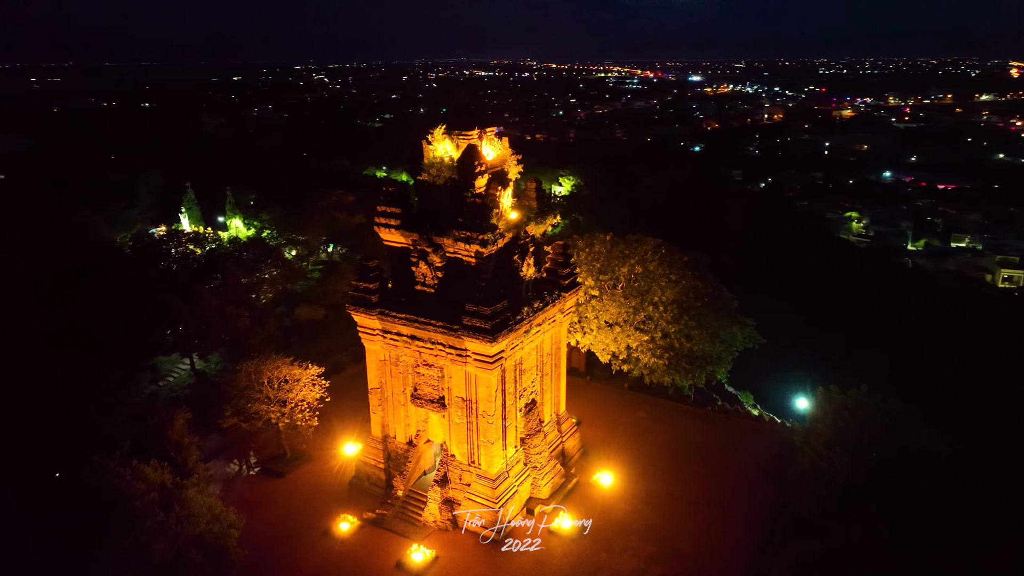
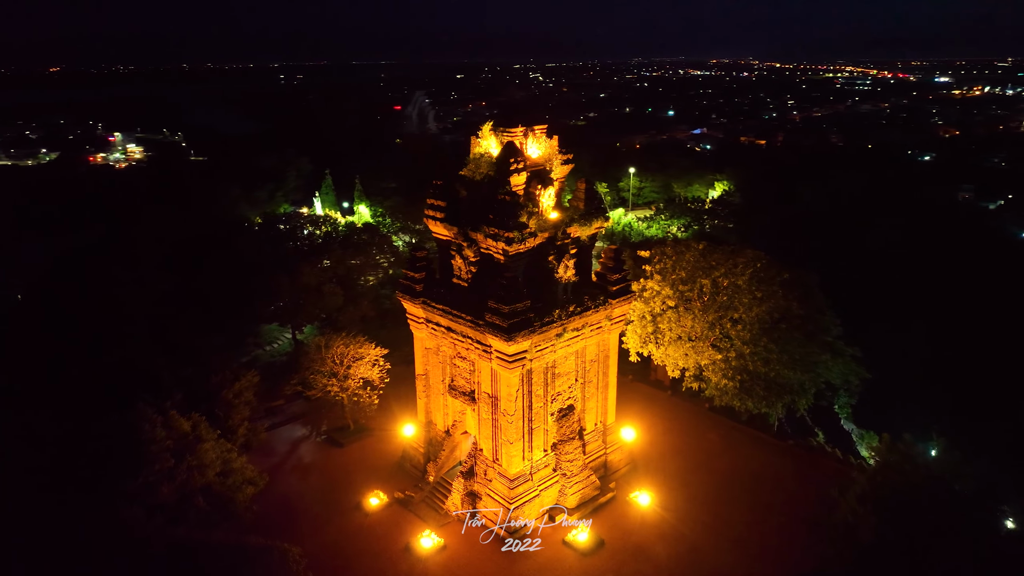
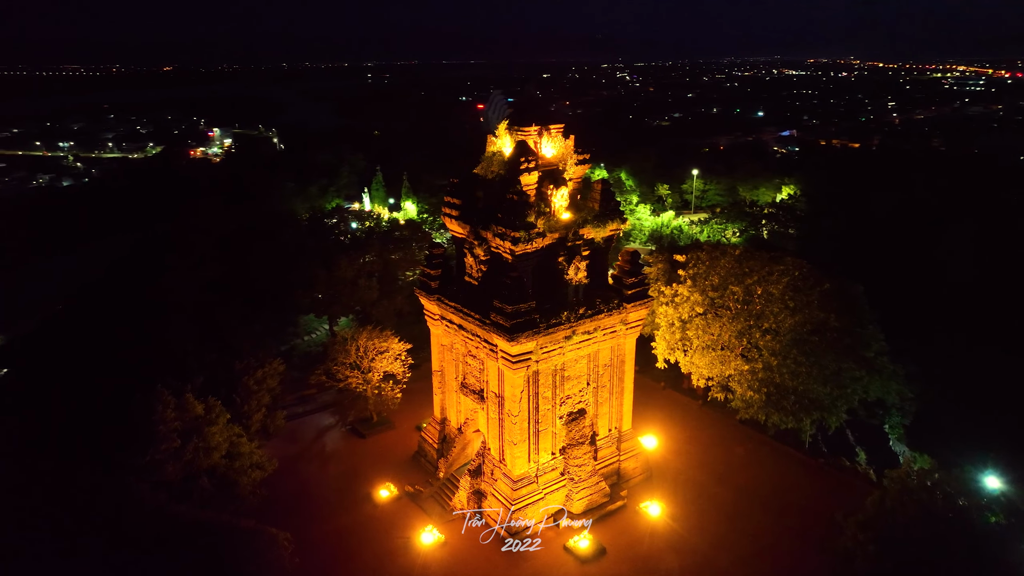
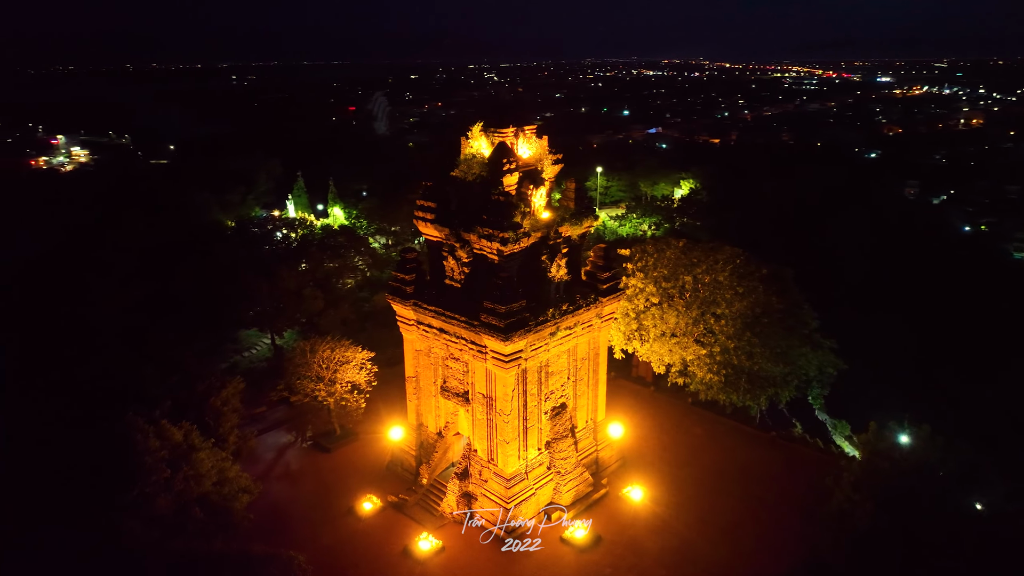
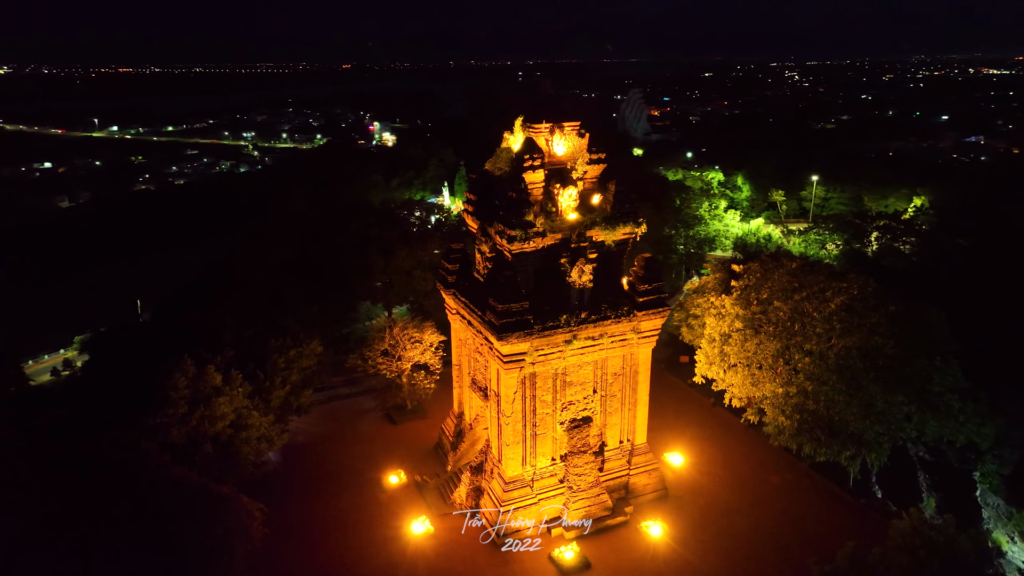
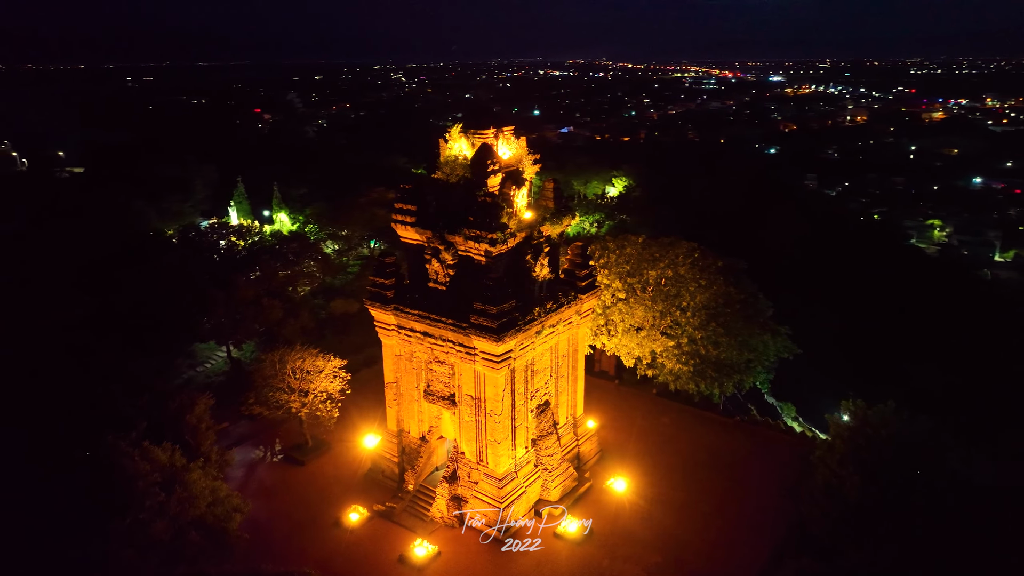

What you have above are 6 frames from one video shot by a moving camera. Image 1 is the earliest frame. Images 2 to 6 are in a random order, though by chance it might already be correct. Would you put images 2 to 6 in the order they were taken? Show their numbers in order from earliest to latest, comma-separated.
6, 4, 2, 3, 5
